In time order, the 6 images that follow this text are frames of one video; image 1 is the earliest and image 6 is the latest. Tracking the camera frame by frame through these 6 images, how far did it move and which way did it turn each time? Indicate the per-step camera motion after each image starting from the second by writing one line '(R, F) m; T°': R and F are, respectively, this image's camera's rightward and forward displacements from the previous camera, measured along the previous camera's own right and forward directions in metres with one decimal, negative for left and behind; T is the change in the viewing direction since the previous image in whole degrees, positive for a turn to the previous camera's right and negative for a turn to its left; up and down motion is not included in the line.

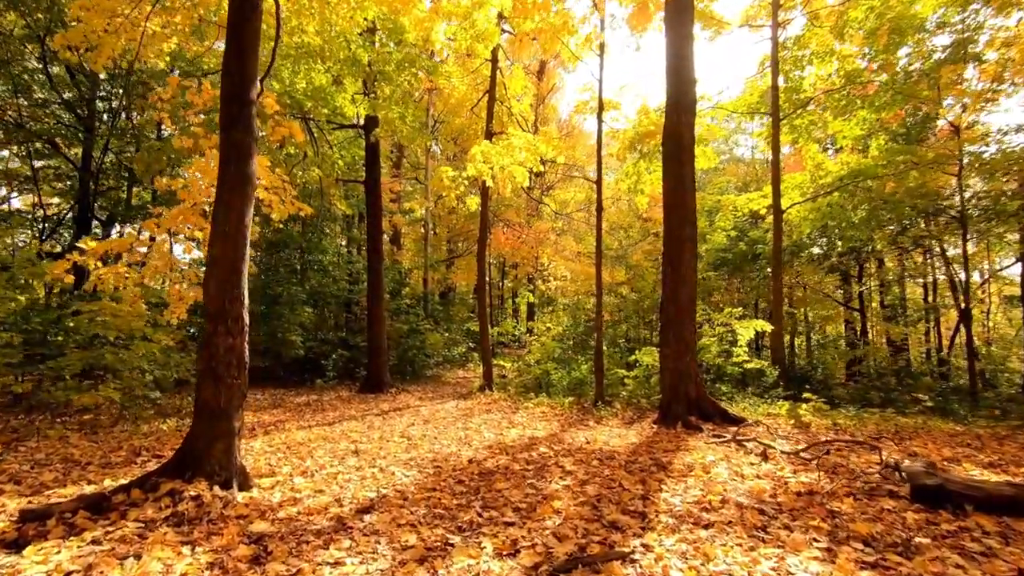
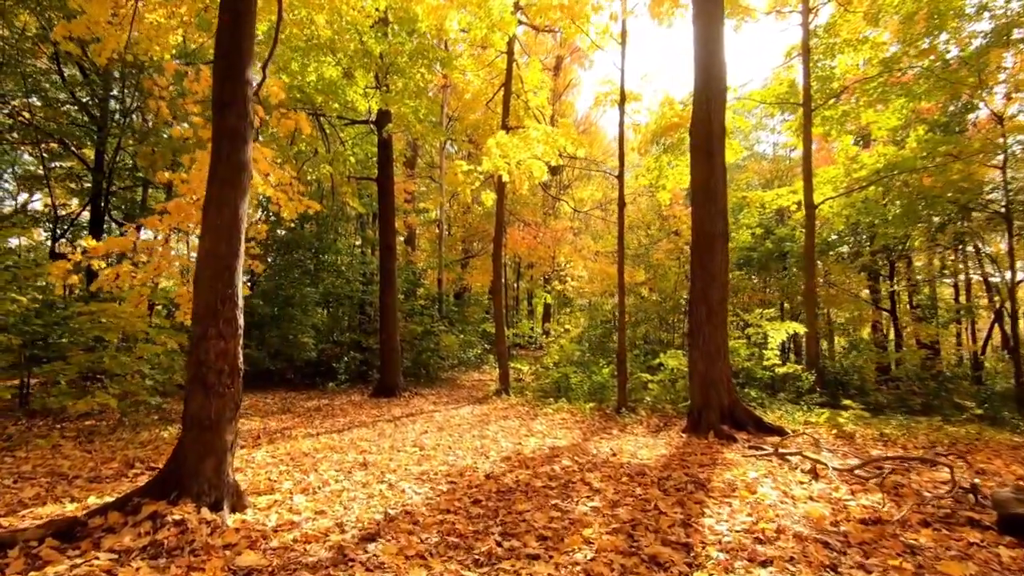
(-0.1, +0.4) m; -2°
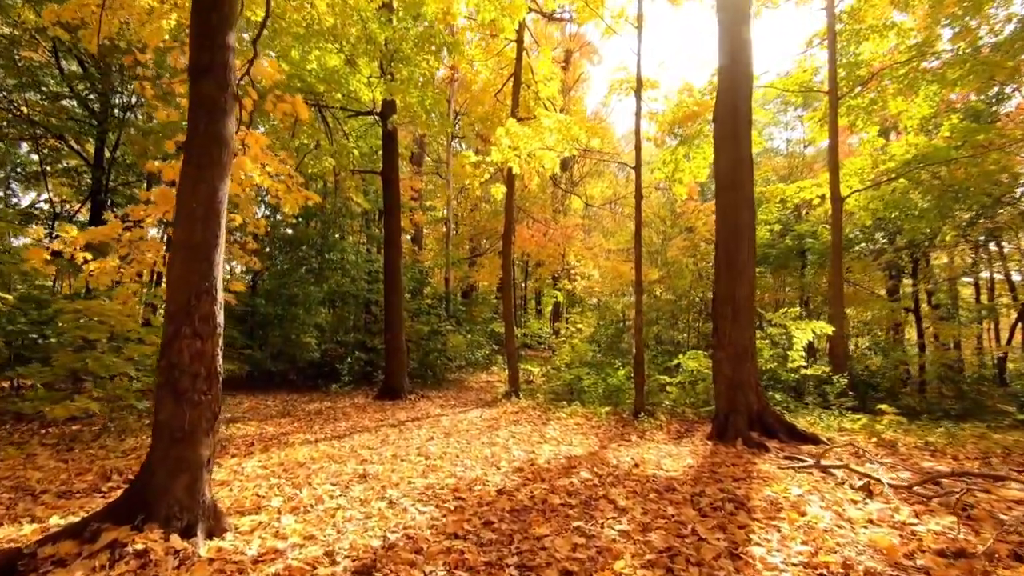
(-0.1, +0.5) m; -1°
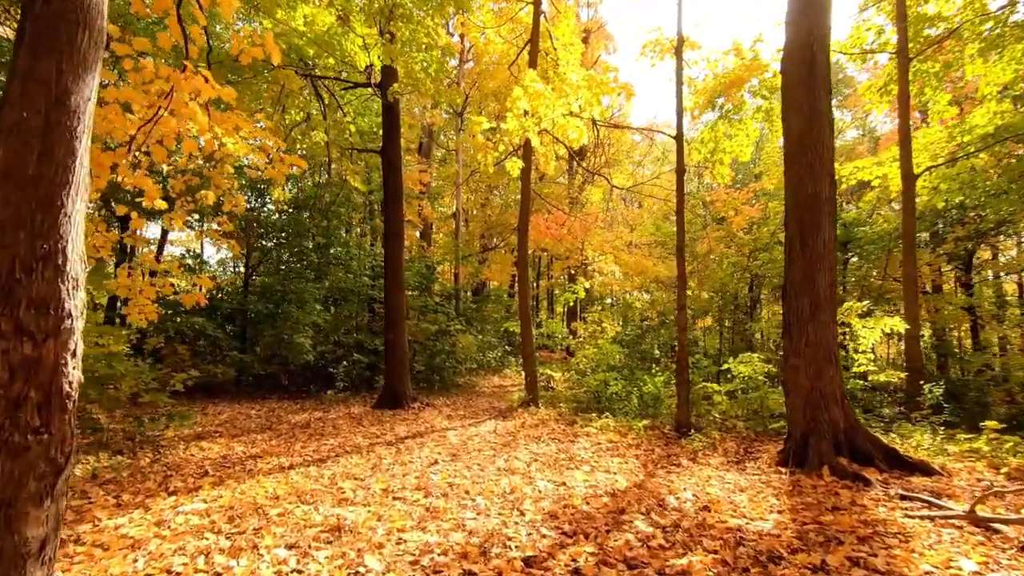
(-0.1, +1.3) m; -1°
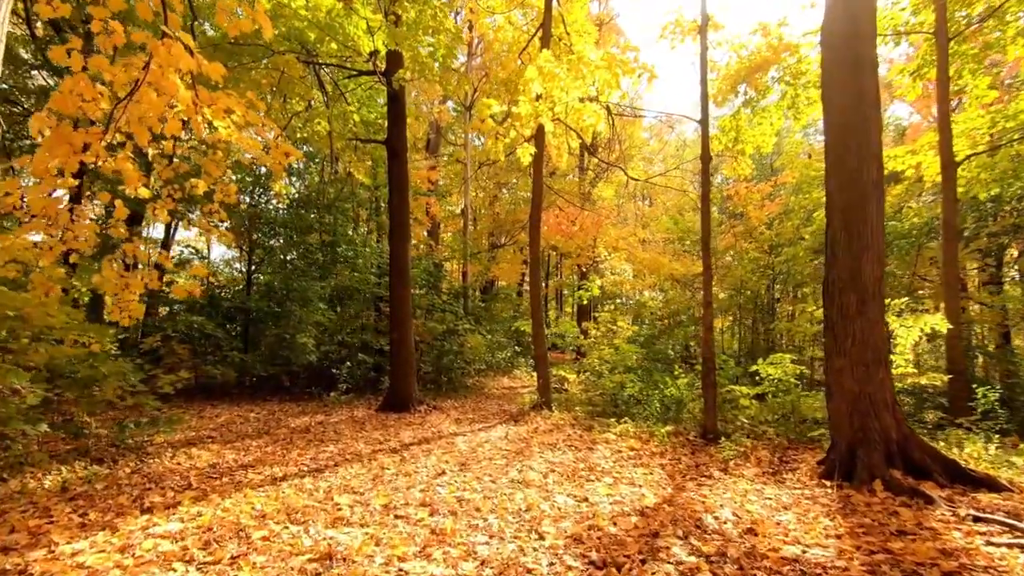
(-0.1, +0.5) m; -1°
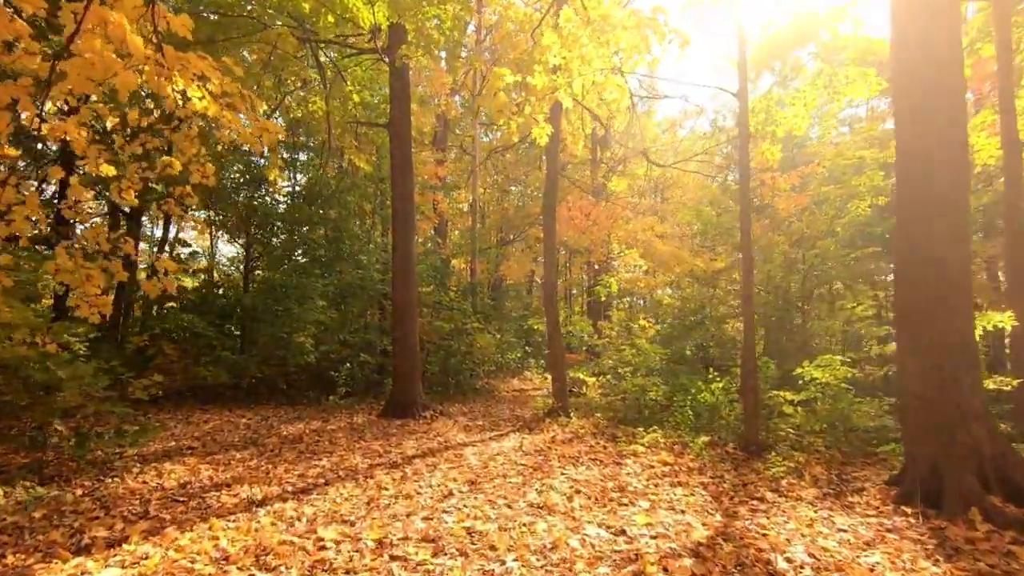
(-0.1, +0.7) m; -1°
